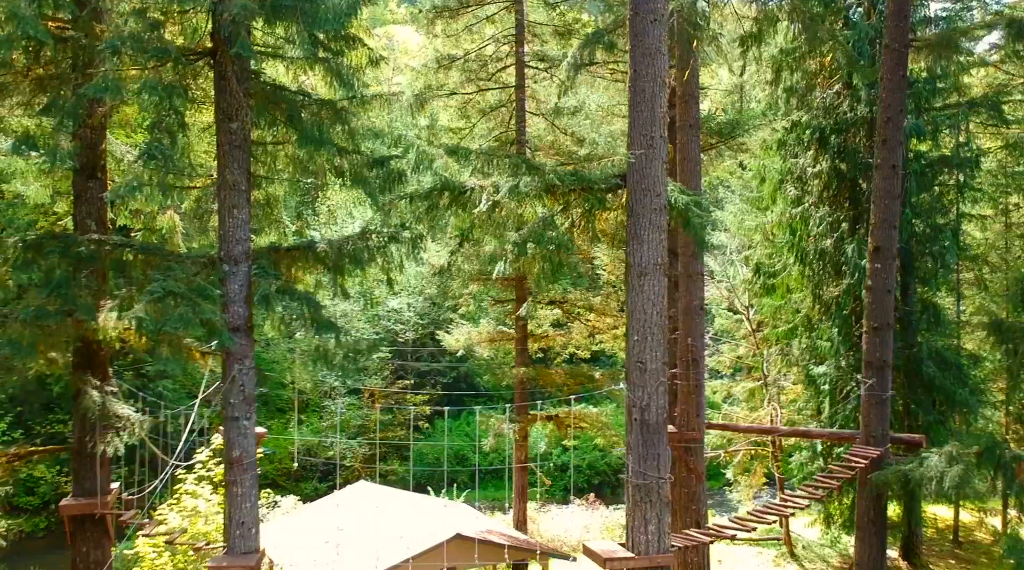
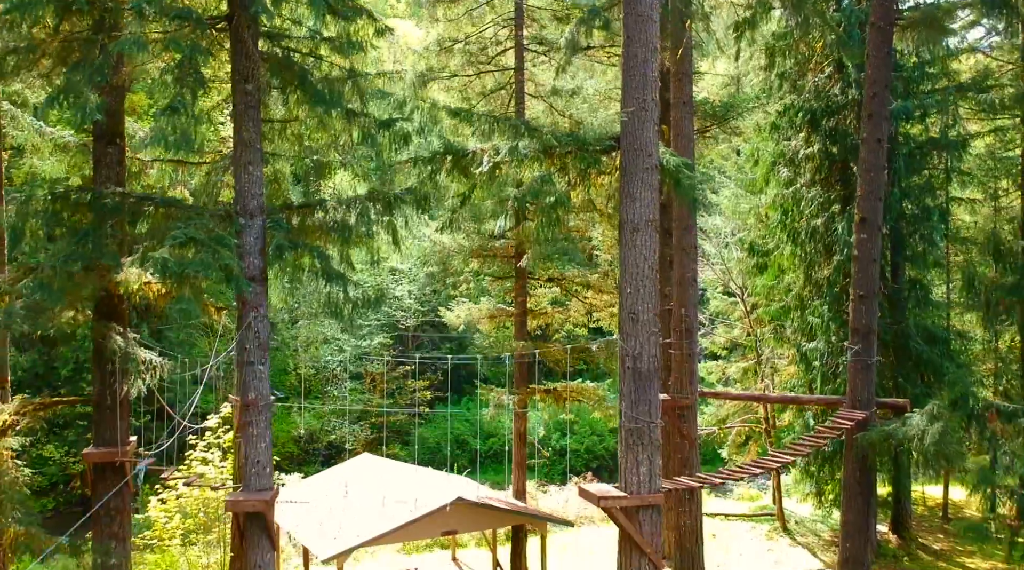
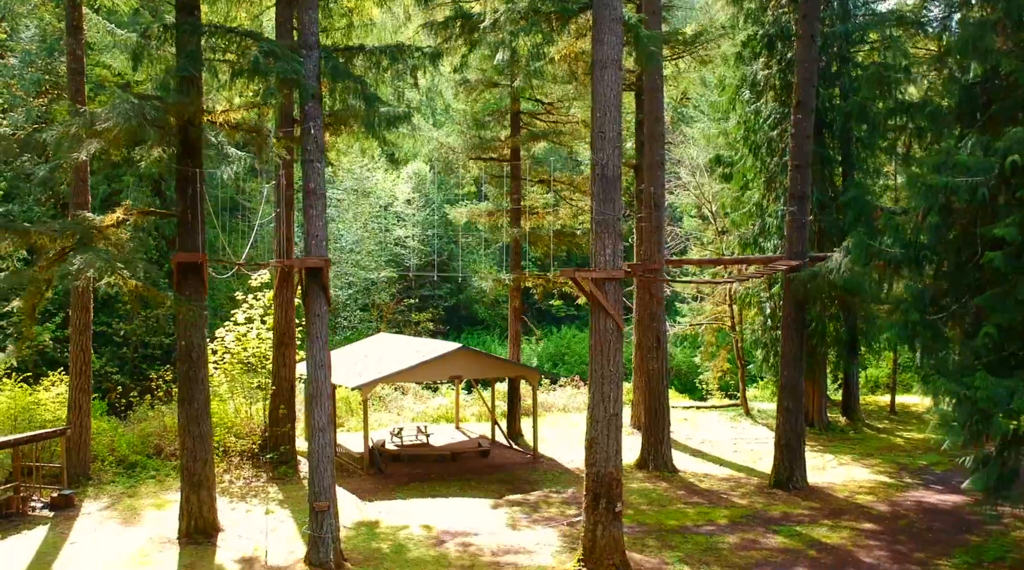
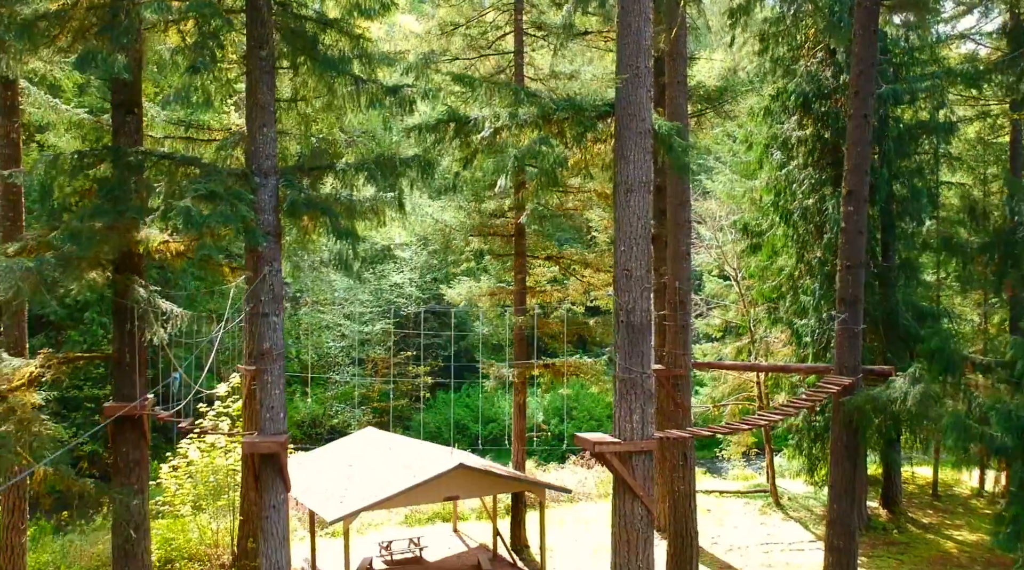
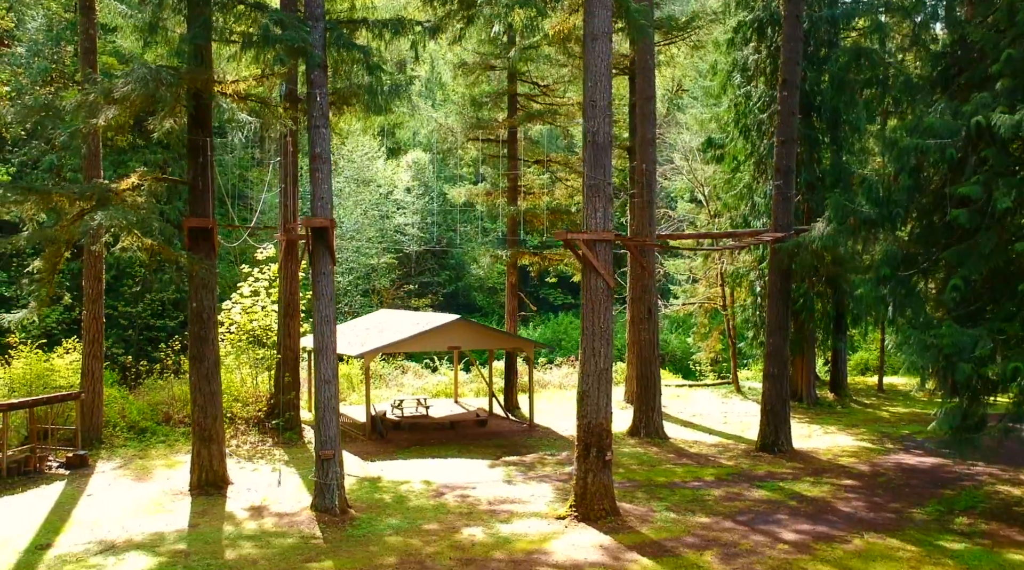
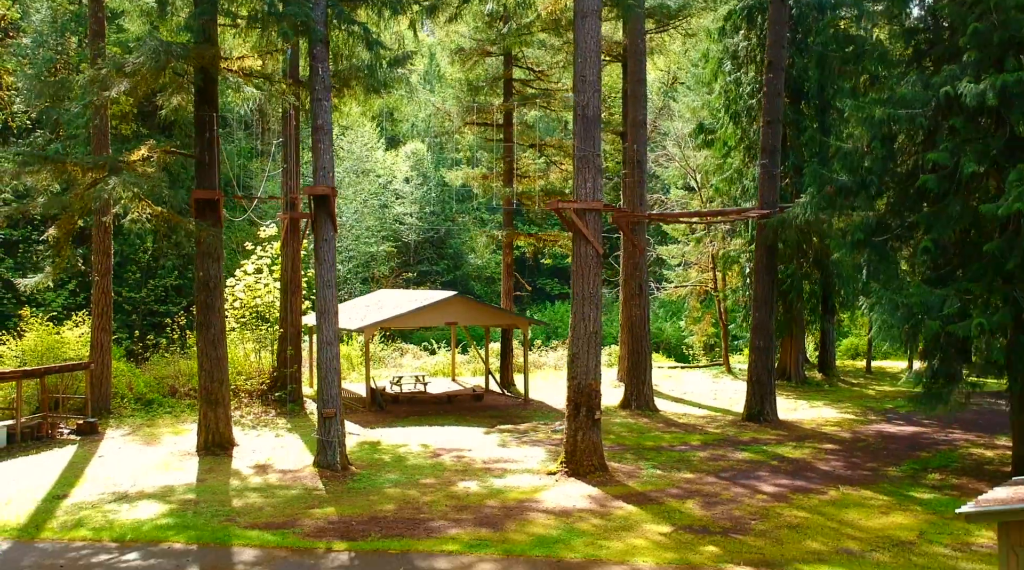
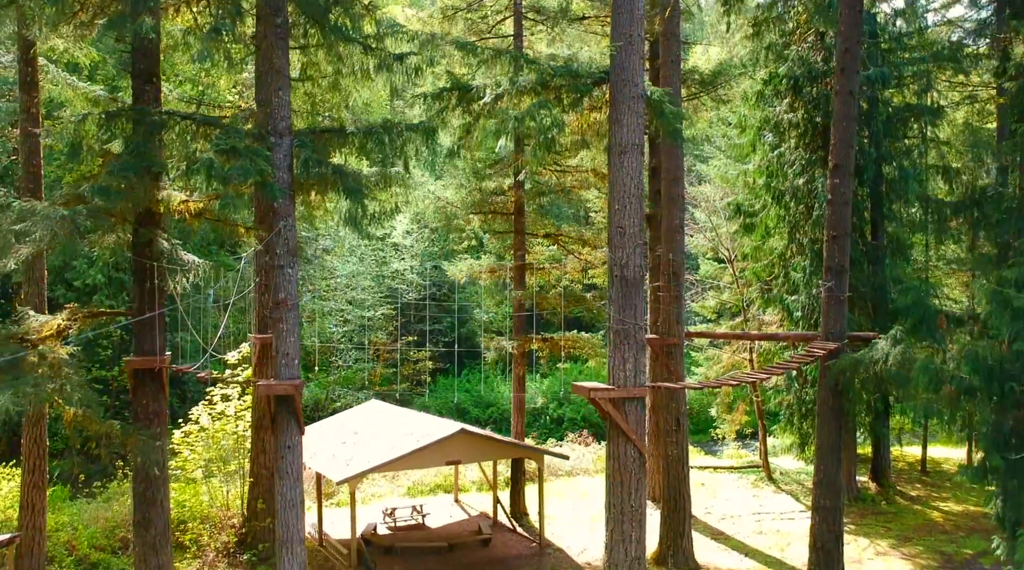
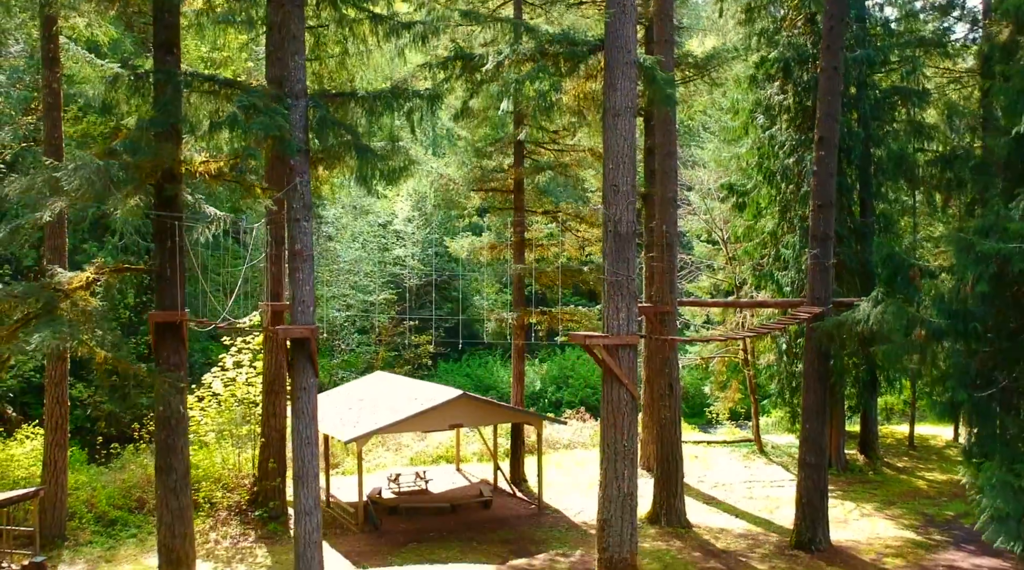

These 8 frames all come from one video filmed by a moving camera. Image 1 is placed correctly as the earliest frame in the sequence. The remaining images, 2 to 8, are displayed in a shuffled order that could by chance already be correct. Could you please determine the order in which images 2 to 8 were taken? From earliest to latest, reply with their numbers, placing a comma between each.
2, 4, 7, 8, 3, 5, 6
